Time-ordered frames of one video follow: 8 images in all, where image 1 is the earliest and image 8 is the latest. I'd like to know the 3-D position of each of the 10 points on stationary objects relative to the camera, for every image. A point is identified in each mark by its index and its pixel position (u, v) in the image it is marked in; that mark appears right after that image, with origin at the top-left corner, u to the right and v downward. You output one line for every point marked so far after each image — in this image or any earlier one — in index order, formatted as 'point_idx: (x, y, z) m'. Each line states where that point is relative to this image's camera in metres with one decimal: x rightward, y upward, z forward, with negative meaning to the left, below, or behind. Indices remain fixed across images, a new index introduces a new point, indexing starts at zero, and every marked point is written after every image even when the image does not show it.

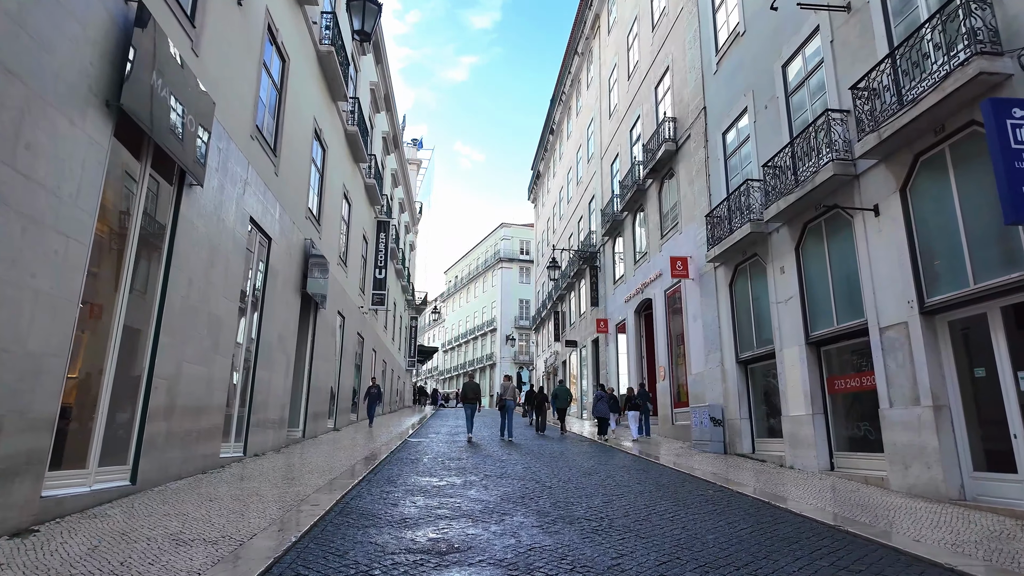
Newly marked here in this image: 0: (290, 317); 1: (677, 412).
0: (-4.7, -0.6, +12.5) m
1: (+4.4, -3.3, +15.8) m
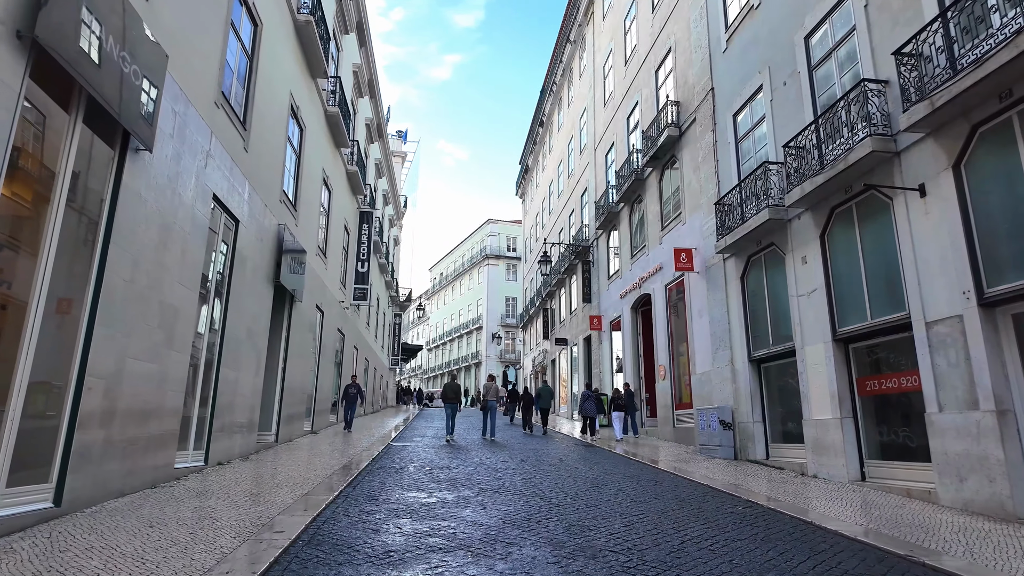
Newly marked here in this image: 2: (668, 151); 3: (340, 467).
0: (-4.8, -0.4, +11.3) m
1: (+4.2, -3.1, +14.9) m
2: (+4.2, +3.7, +16.0) m
3: (-2.8, -2.9, +9.7) m
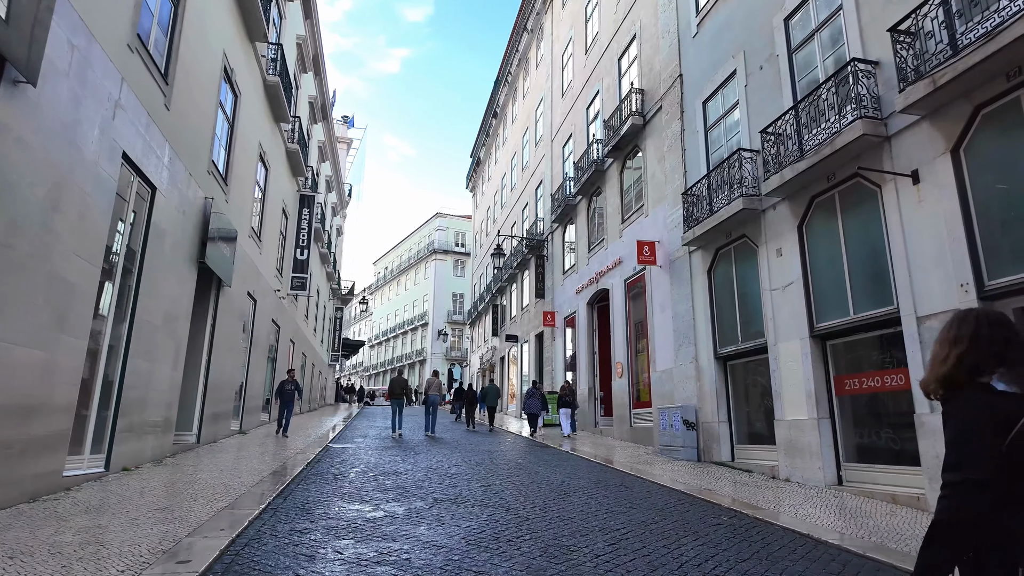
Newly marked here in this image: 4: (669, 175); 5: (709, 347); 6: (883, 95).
0: (-5.5, -0.1, +10.0) m
1: (+3.0, -3.0, +14.3) m
2: (+3.1, +3.8, +15.4) m
3: (-3.4, -2.6, +8.5) m
4: (+3.5, +2.5, +13.1) m
5: (+3.7, -1.1, +11.2) m
6: (+4.7, +2.4, +7.6) m
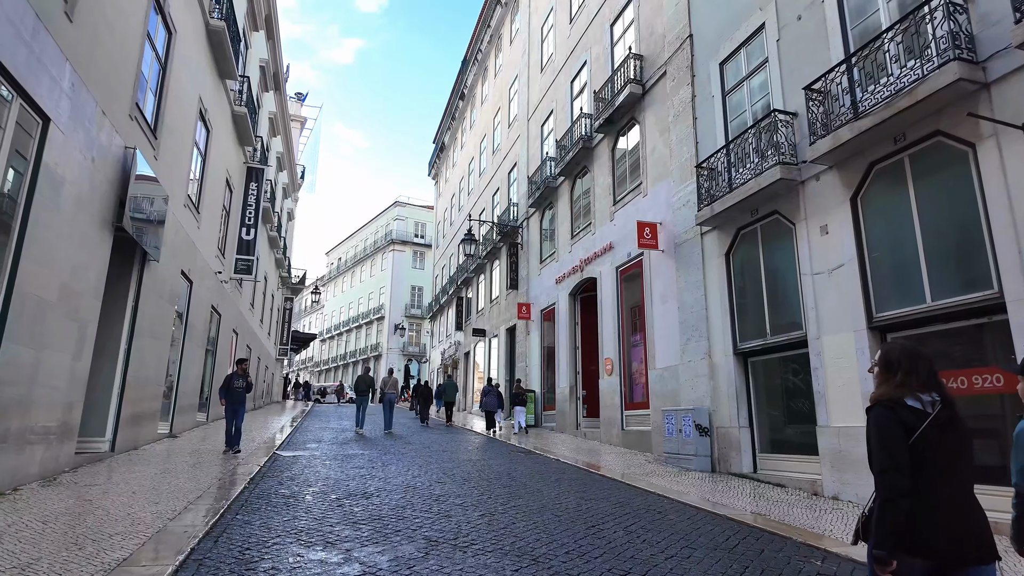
0: (-5.5, +0.3, +7.8) m
1: (+2.5, -2.7, +12.9) m
2: (+2.6, +4.1, +13.9) m
3: (-3.4, -2.3, +6.6) m
4: (+3.2, +2.7, +11.6) m
5: (+3.5, -0.9, +9.8) m
6: (+4.9, +2.6, +6.2) m
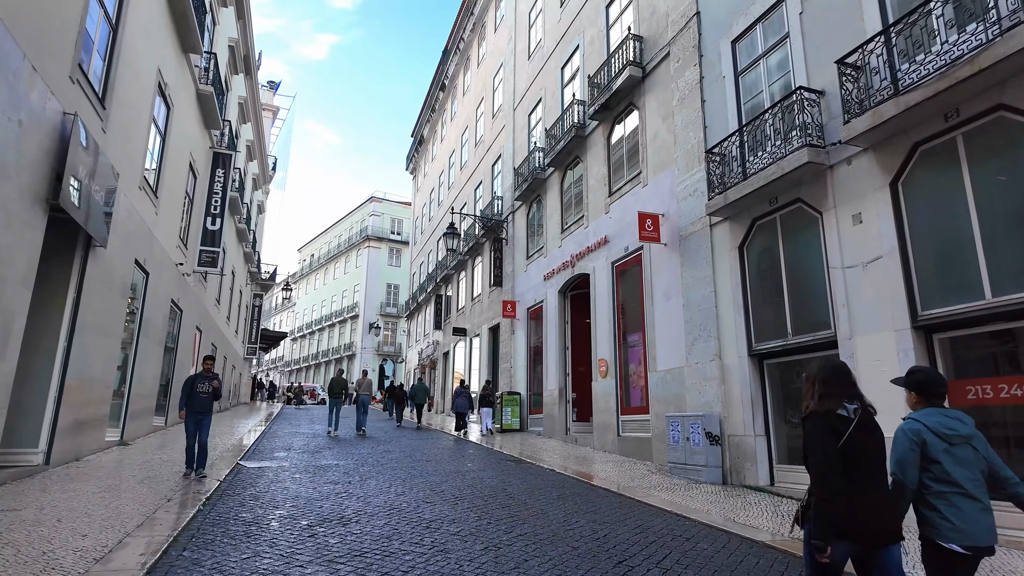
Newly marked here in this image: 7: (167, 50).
0: (-5.5, +0.5, +6.7) m
1: (+2.3, -2.6, +12.0) m
2: (+2.4, +4.1, +13.1) m
3: (-3.4, -2.1, +5.5) m
4: (+3.1, +2.8, +10.8) m
5: (+3.4, -0.8, +9.0) m
6: (+5.0, +2.7, +5.5) m
7: (-7.1, +4.9, +12.4) m
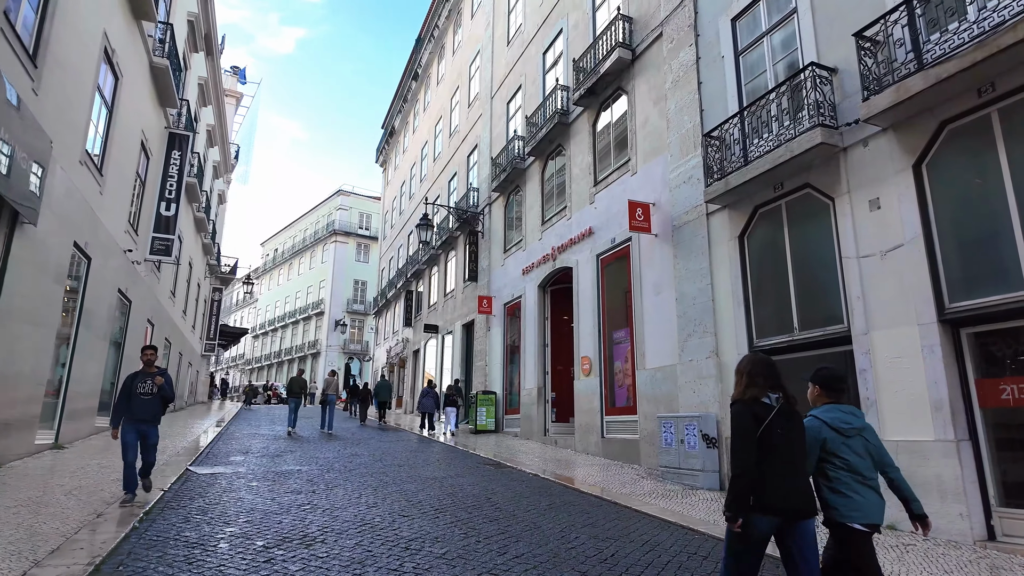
0: (-5.6, +0.7, +5.6) m
1: (+1.9, -2.5, +11.4) m
2: (+2.0, +4.3, +12.5) m
3: (-3.4, -1.9, +4.5) m
4: (+2.8, +2.9, +10.2) m
5: (+3.2, -0.7, +8.4) m
6: (+5.0, +2.8, +5.0) m
7: (-7.5, +5.1, +11.2) m
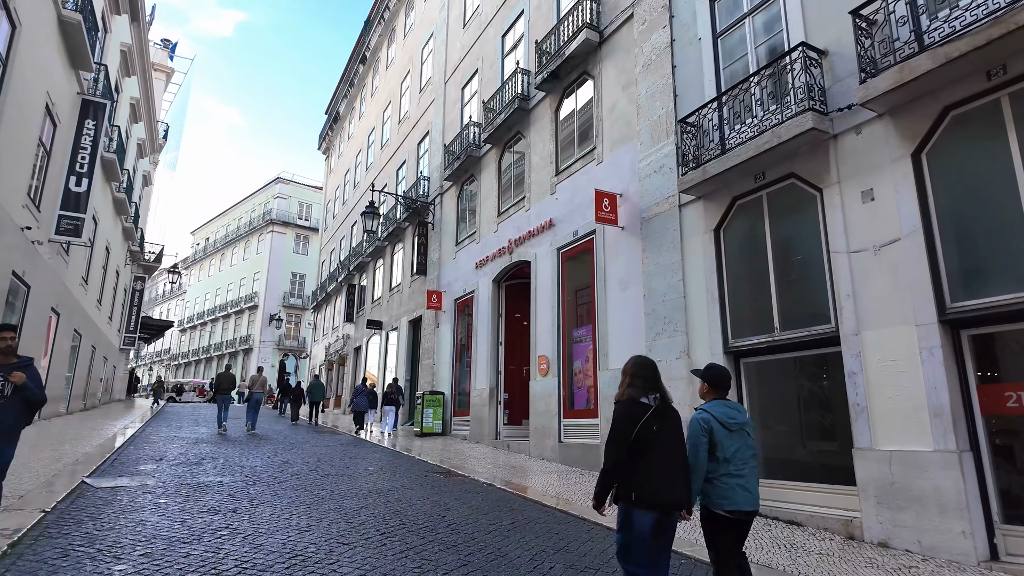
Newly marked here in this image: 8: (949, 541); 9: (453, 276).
0: (-5.8, +0.9, +4.2) m
1: (+1.0, -2.4, +10.7) m
2: (+1.2, +4.4, +11.8) m
3: (-3.6, -1.7, +3.4) m
4: (+2.2, +3.0, +9.6) m
5: (+2.6, -0.6, +7.9) m
6: (+4.8, +2.8, +4.6) m
7: (-8.1, +5.4, +9.7) m
8: (+3.8, -2.2, +5.2) m
9: (-1.6, +0.3, +16.1) m
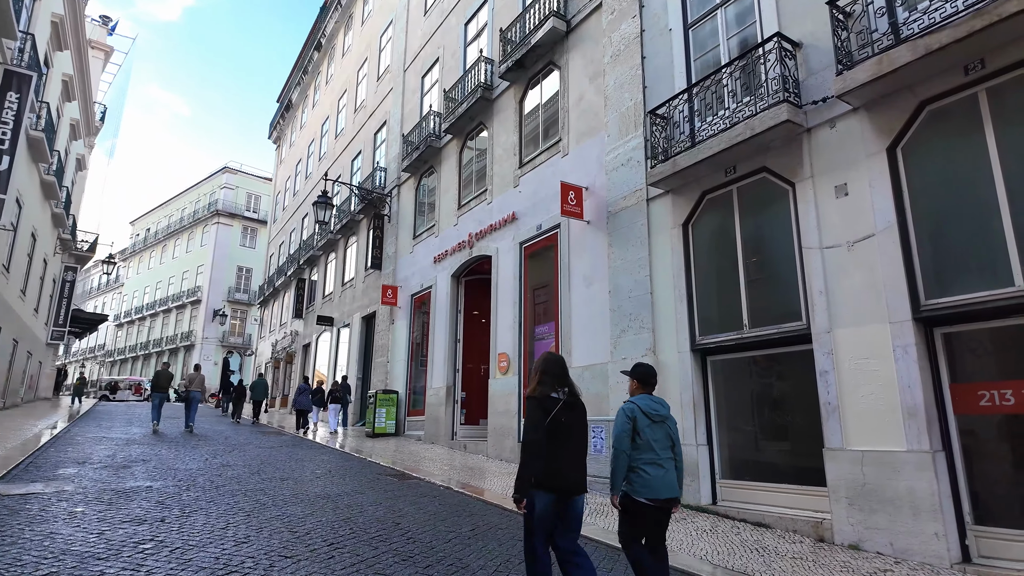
0: (-6.0, +1.1, +3.4) m
1: (+0.3, -2.3, +10.3) m
2: (+0.5, +4.4, +11.5) m
3: (-3.8, -1.6, +2.7) m
4: (+1.6, +3.0, +9.4) m
5: (+2.1, -0.6, +7.7) m
6: (+4.6, +2.8, +4.6) m
7: (-8.6, +5.7, +8.6) m
8: (+3.5, -2.1, +5.1) m
9: (-2.7, +0.4, +15.6) m
